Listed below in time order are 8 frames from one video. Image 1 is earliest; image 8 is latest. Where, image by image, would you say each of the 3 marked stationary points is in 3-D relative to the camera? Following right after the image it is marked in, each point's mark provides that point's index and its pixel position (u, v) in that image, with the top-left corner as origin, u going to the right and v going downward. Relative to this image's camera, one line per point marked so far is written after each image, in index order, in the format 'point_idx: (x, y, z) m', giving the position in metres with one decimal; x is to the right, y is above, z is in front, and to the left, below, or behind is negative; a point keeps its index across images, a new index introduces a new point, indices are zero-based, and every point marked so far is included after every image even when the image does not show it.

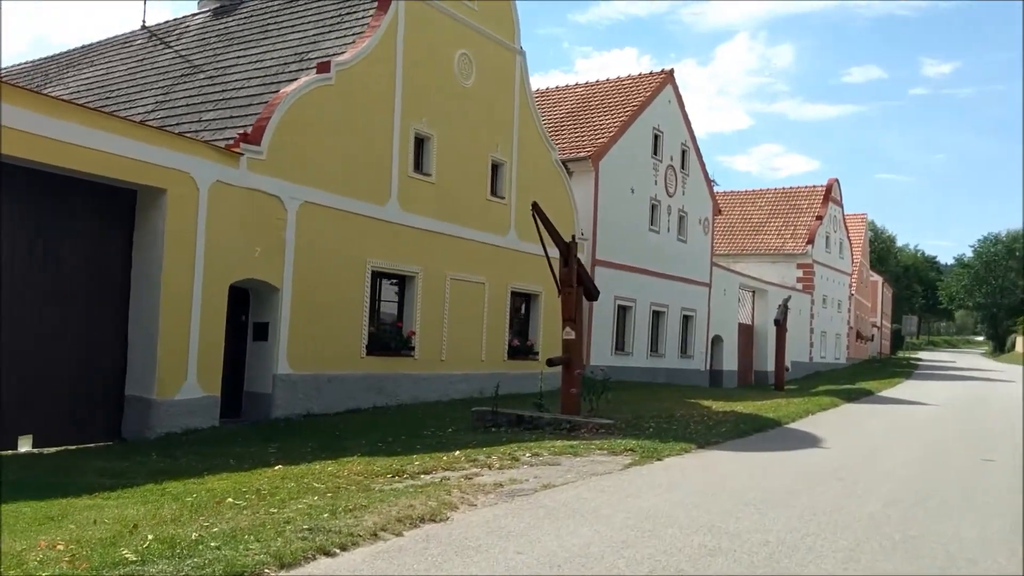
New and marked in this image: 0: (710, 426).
0: (+2.6, -1.8, +12.8) m
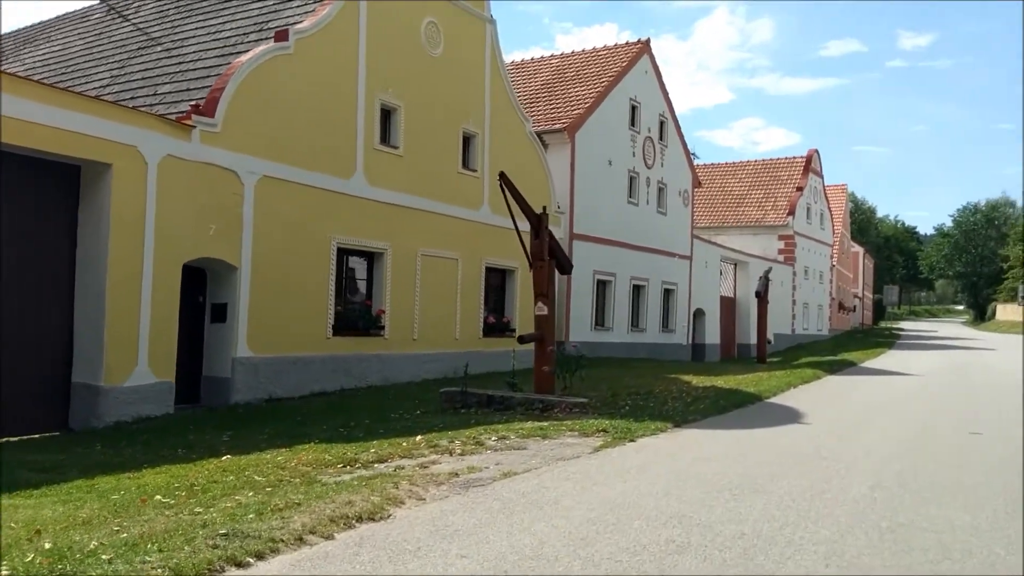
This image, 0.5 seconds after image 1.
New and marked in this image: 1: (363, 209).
0: (+2.2, -1.5, +12.2) m
1: (-2.6, +1.3, +16.4) m
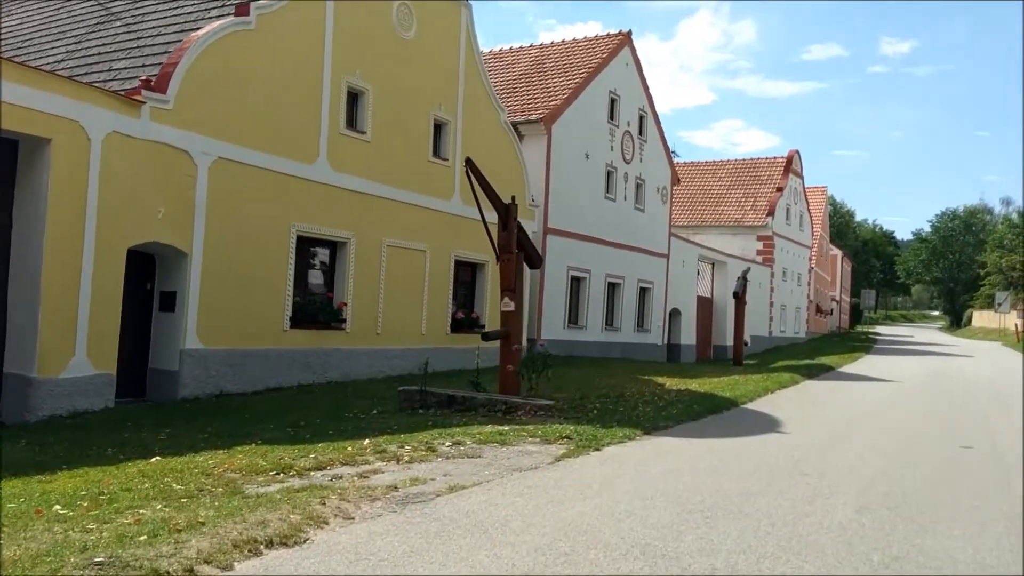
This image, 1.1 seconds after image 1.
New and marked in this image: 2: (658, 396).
0: (+1.8, -1.4, +11.6) m
1: (-3.0, +1.5, +15.6) m
2: (+2.0, -1.5, +13.4) m
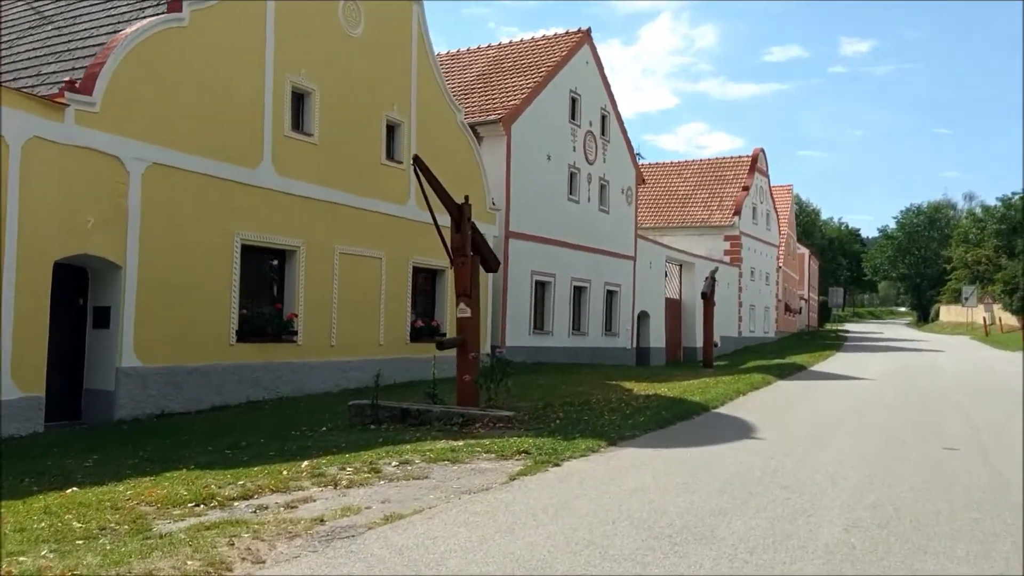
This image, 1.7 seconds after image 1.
0: (+1.3, -1.4, +11.0) m
1: (-3.7, +1.3, +14.8) m
2: (+1.5, -1.5, +12.7) m
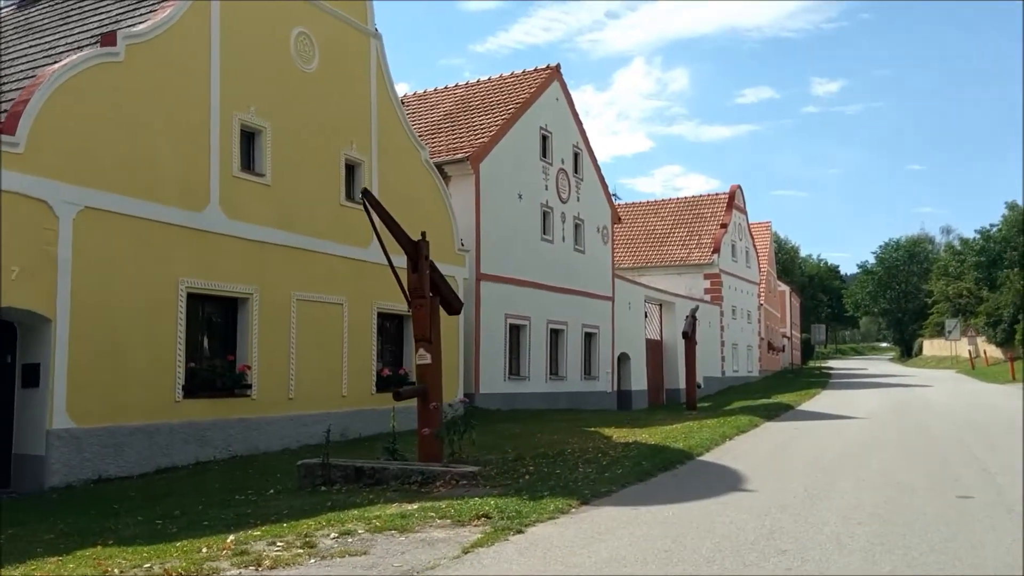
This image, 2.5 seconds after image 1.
0: (+1.0, -1.9, +10.0) m
1: (-4.2, +0.6, +13.9) m
2: (+1.1, -2.0, +11.8) m
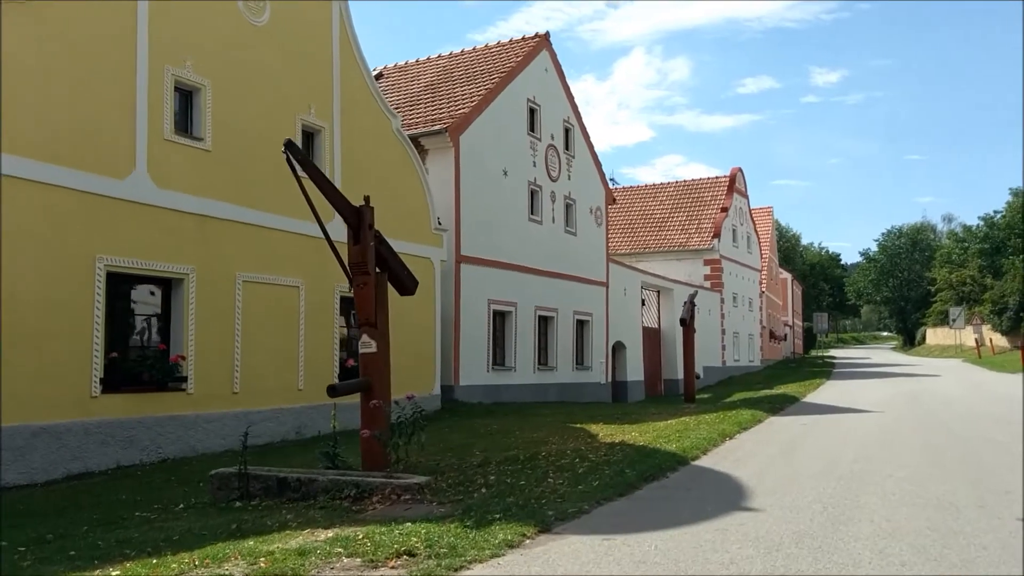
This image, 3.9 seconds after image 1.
0: (+0.6, -1.6, +8.3) m
1: (-4.6, +0.9, +12.2) m
2: (+0.7, -1.8, +10.1) m
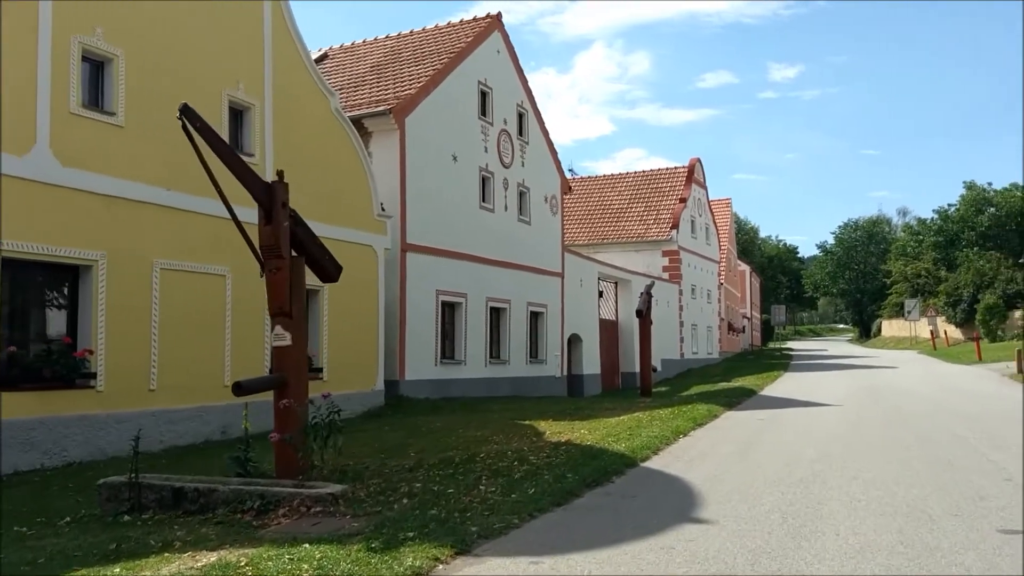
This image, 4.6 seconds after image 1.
0: (0.0, -1.5, +7.4) m
1: (-5.3, +1.0, +11.1) m
2: (+0.1, -1.6, +9.2) m
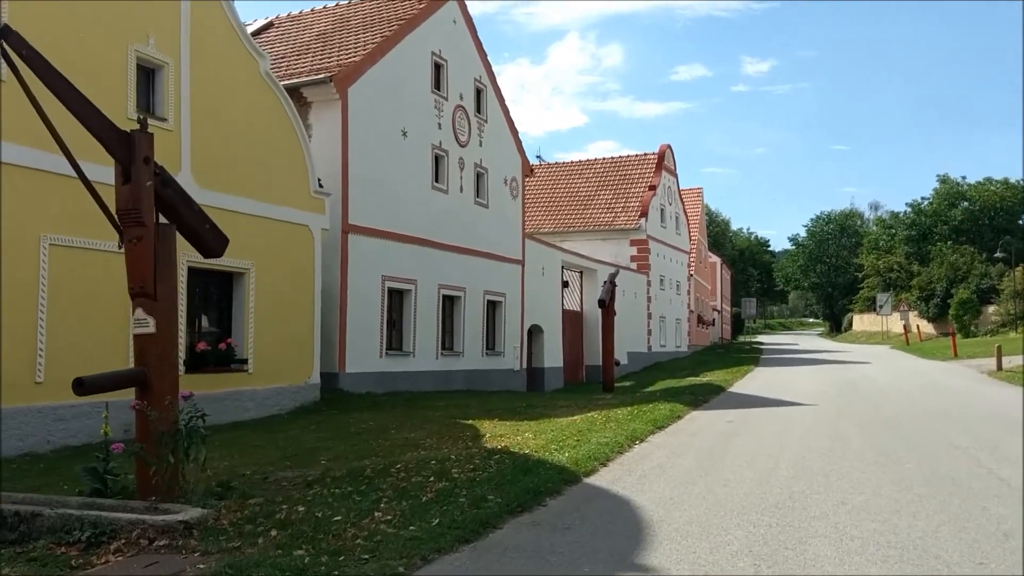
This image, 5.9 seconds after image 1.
0: (-0.6, -1.4, +6.0) m
1: (-6.0, +1.2, +9.5) m
2: (-0.5, -1.5, +7.8) m
